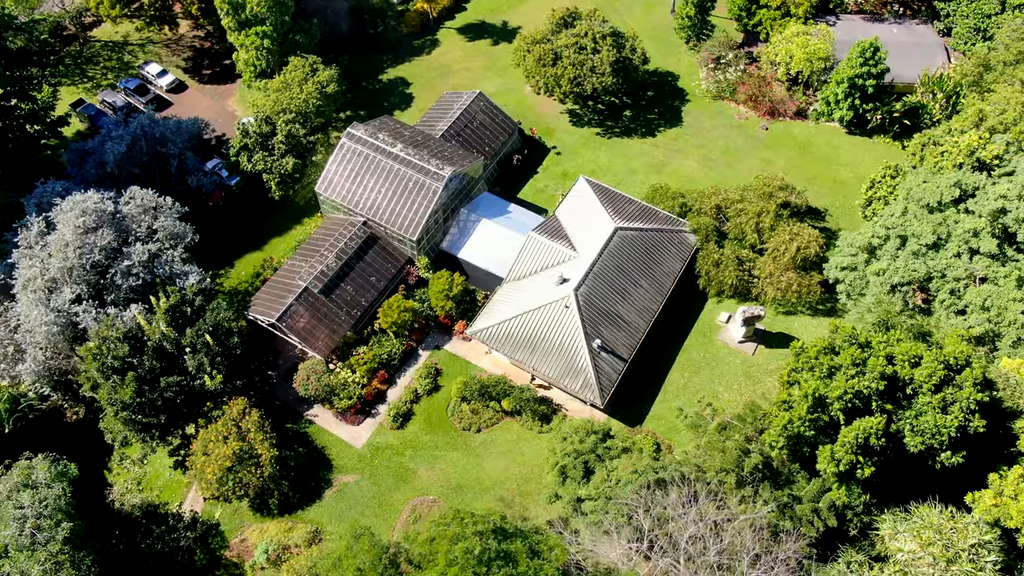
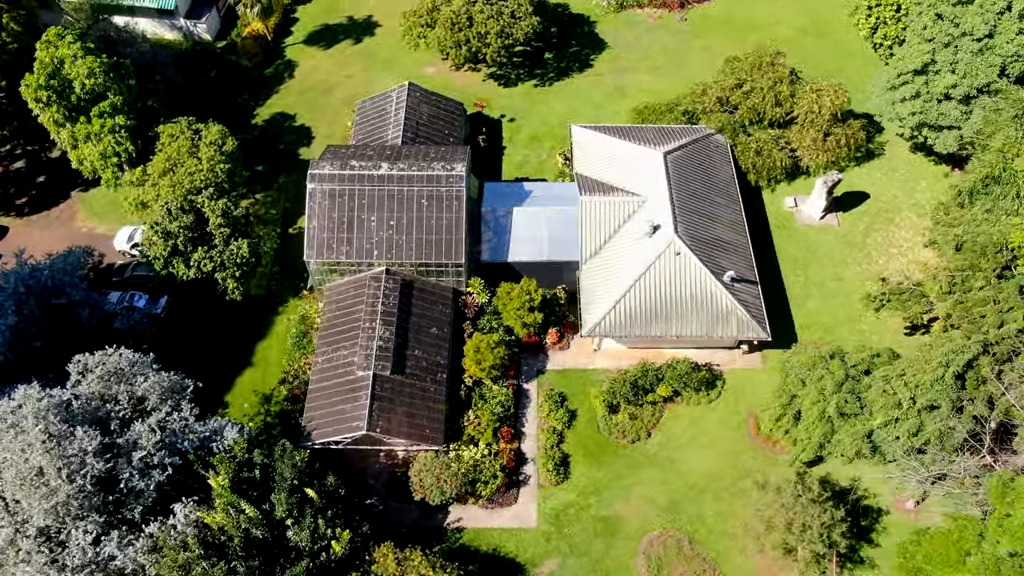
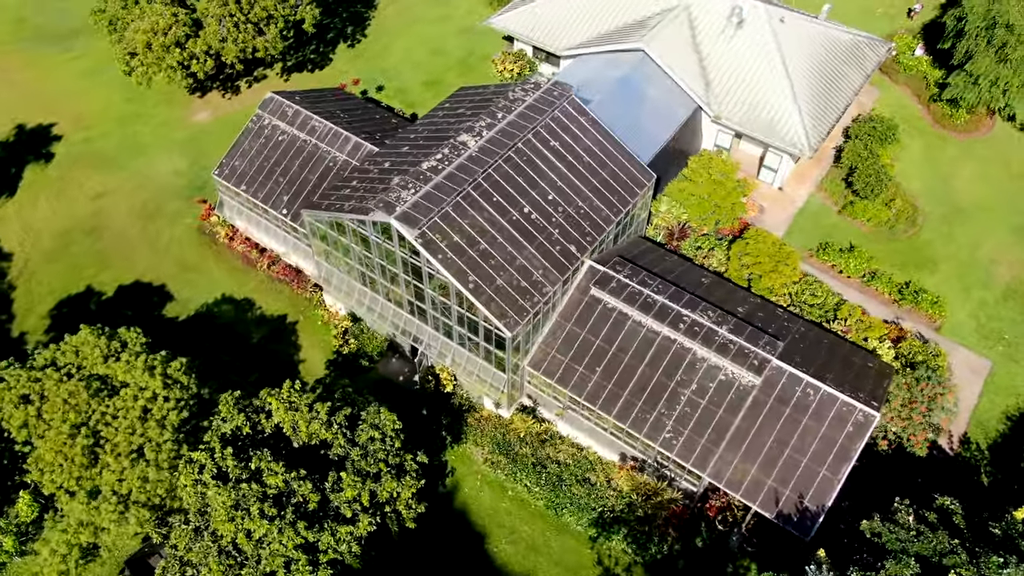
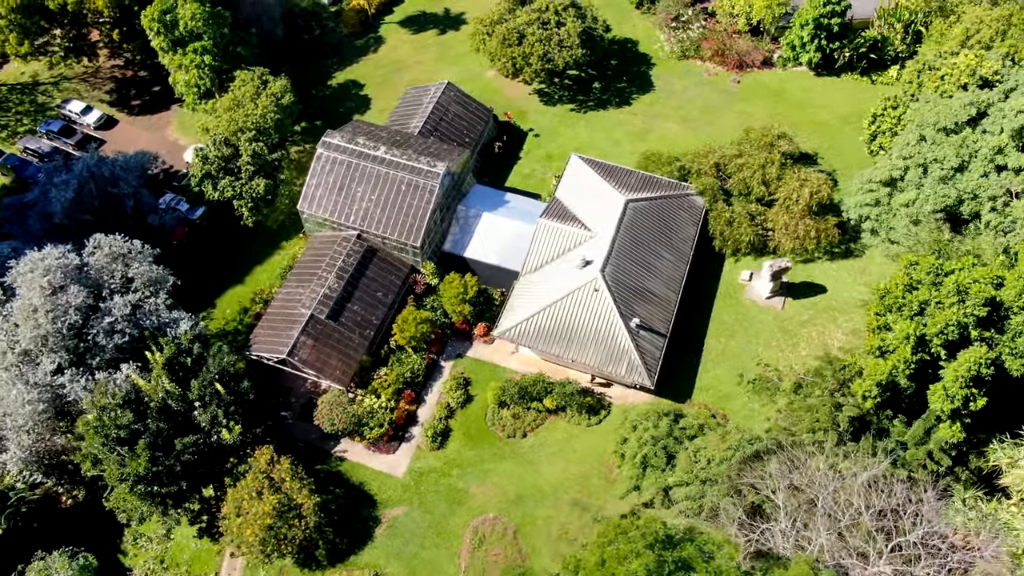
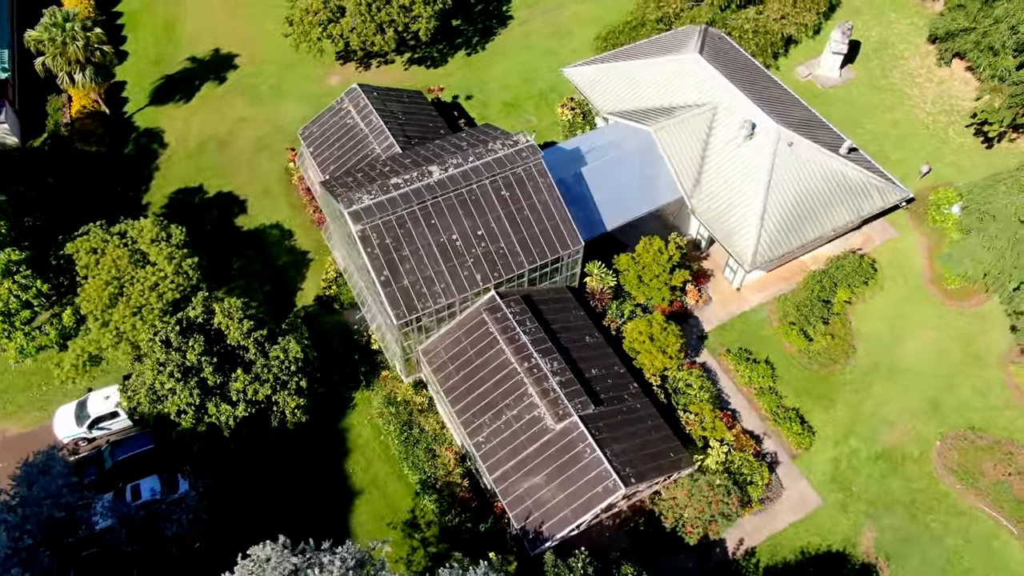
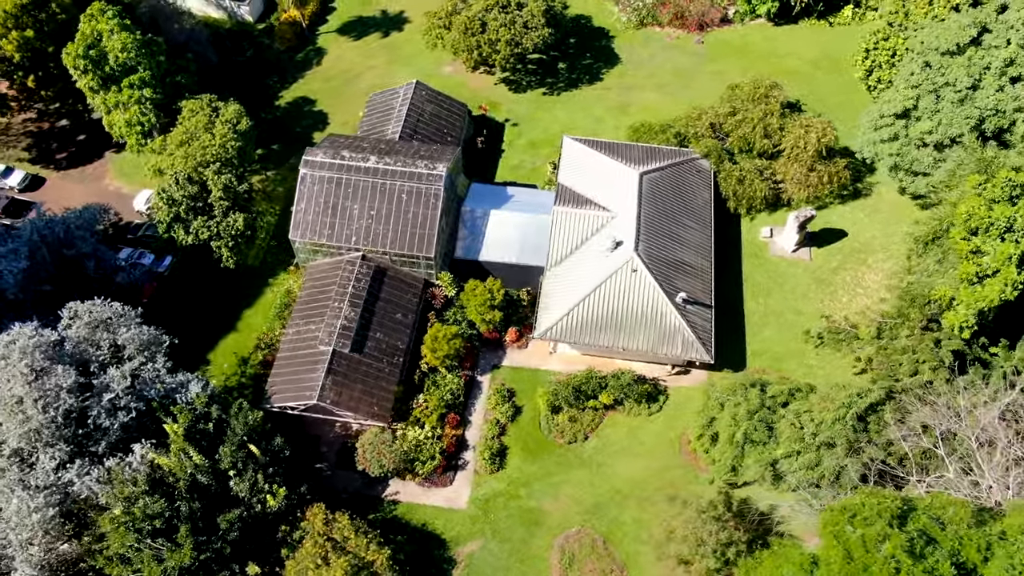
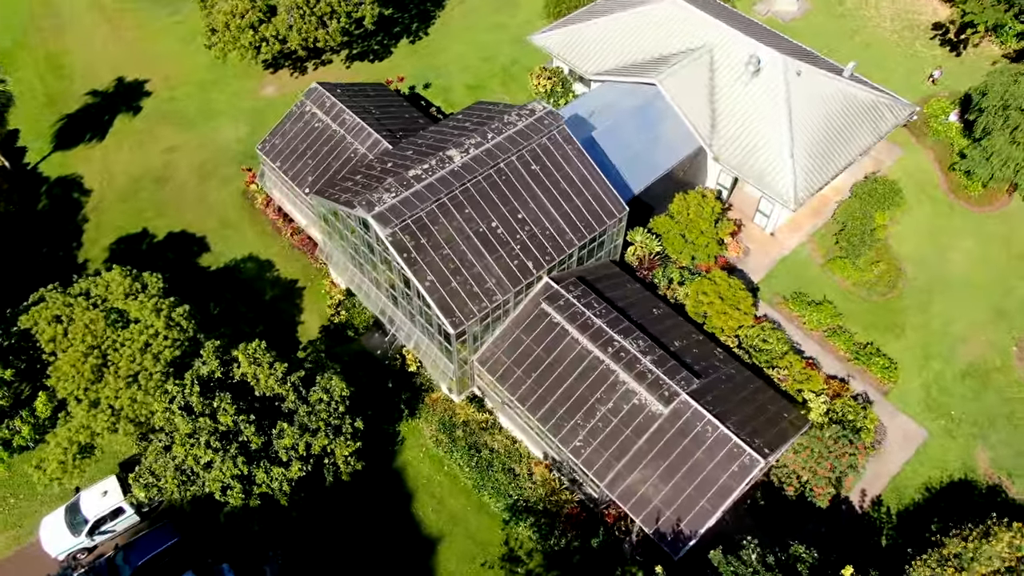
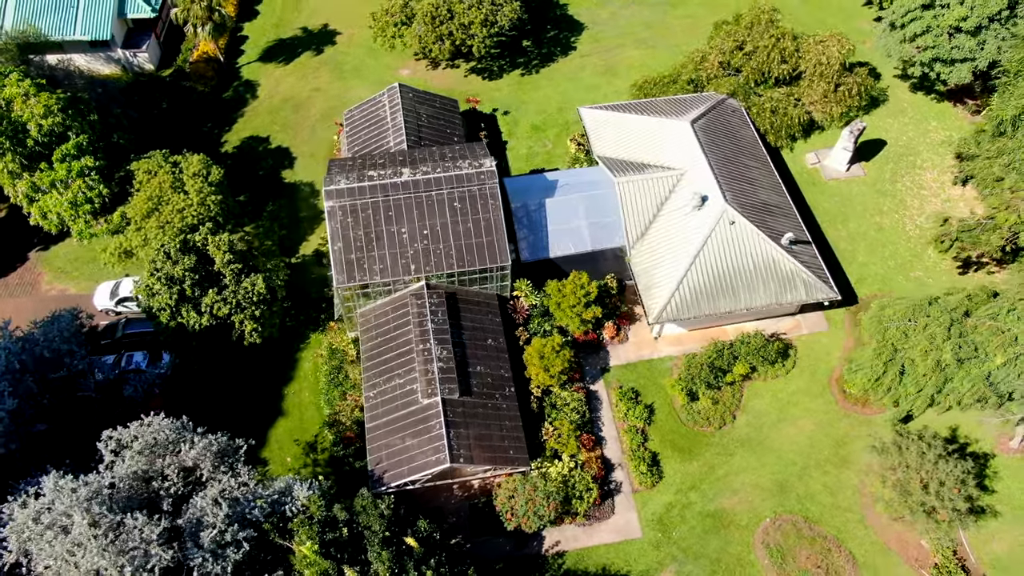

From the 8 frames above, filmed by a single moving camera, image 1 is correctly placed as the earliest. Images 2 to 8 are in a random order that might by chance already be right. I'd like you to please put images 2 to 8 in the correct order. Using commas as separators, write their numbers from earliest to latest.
4, 6, 2, 8, 5, 7, 3
